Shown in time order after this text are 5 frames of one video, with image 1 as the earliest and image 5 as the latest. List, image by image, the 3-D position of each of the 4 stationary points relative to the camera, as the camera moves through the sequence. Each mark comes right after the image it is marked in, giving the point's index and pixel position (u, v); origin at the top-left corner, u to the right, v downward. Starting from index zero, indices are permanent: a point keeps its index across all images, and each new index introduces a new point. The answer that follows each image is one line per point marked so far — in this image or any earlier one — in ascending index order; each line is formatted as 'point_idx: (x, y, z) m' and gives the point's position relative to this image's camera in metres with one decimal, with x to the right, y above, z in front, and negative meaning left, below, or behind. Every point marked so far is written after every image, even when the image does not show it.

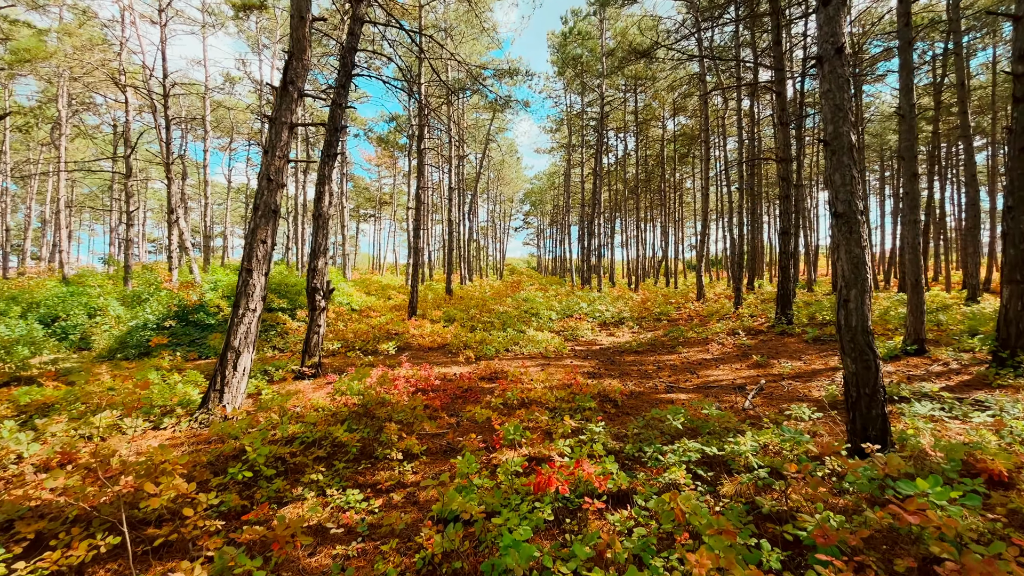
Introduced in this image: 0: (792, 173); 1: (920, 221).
0: (+6.2, +2.5, +10.0) m
1: (+6.1, +1.0, +6.8) m
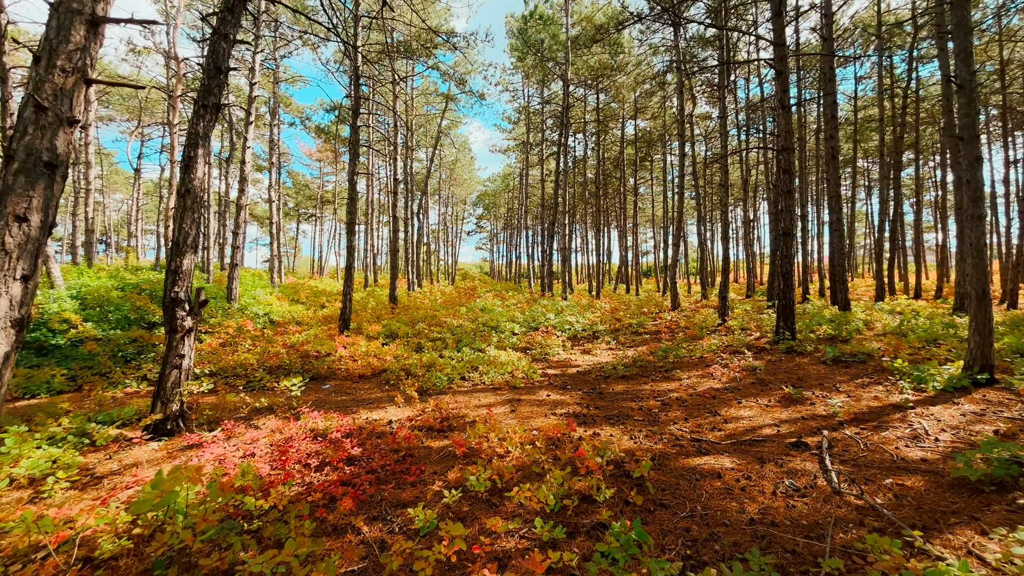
0: (+5.4, +2.4, +8.7) m
1: (+5.7, +0.9, +5.4) m
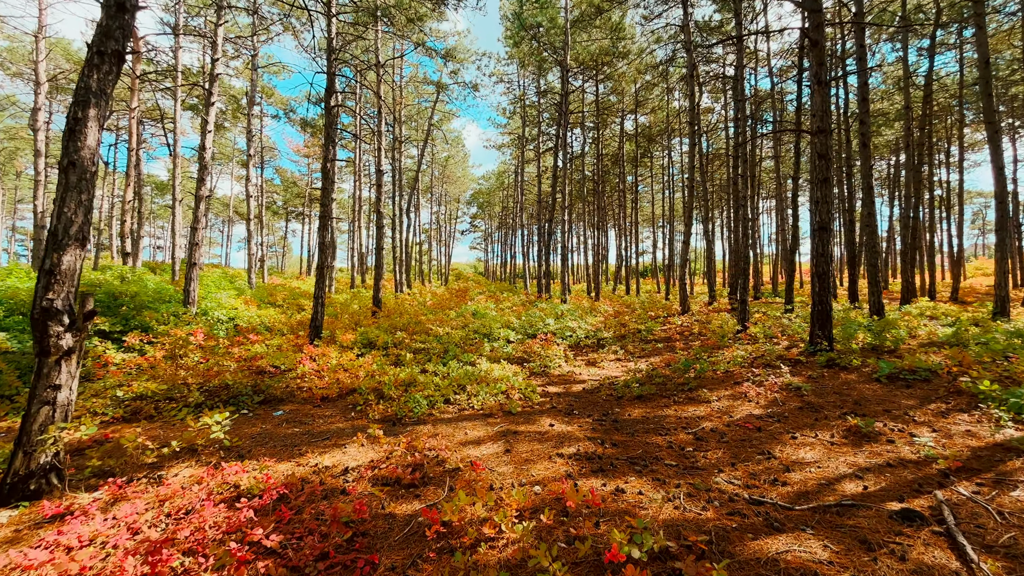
0: (+5.3, +2.3, +7.6) m
1: (+5.6, +0.8, +4.3) m
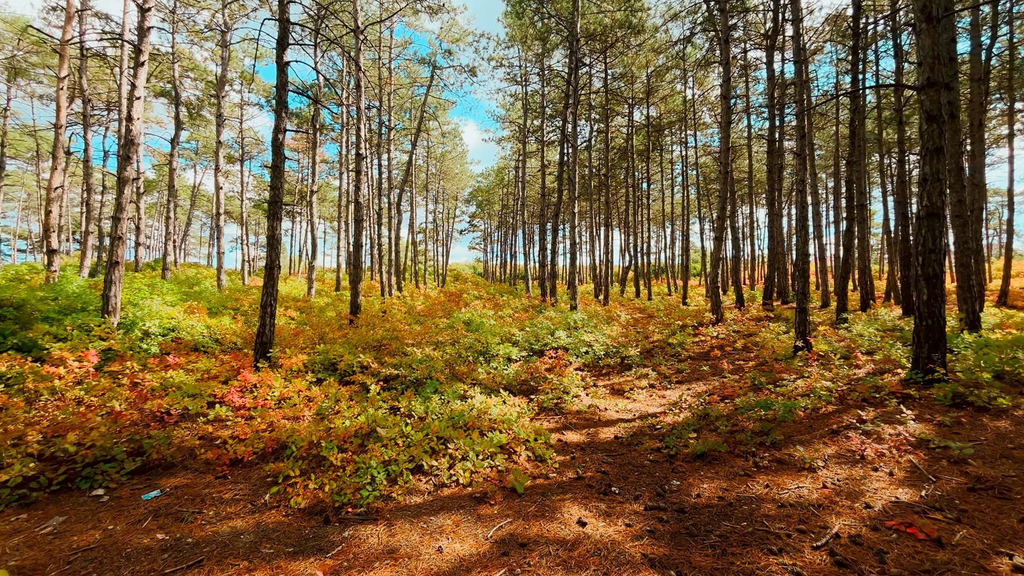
0: (+5.3, +2.2, +5.6) m
1: (+5.6, +0.7, +2.4) m
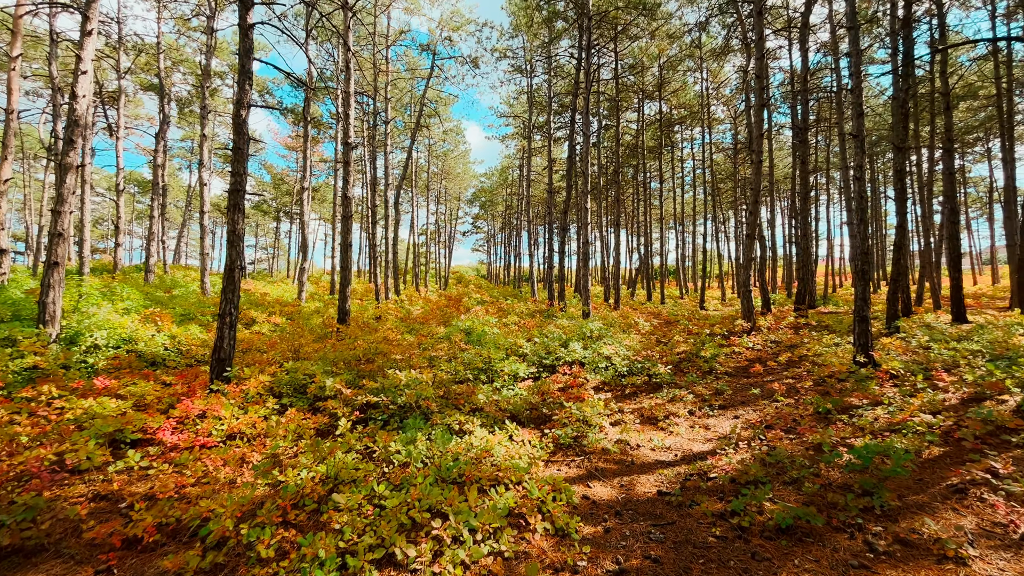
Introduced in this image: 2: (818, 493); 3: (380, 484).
0: (+5.4, +2.2, +4.4) m
1: (+5.7, +0.7, +1.2) m
2: (+2.3, -1.6, +3.5) m
3: (-1.0, -1.4, +3.4) m
